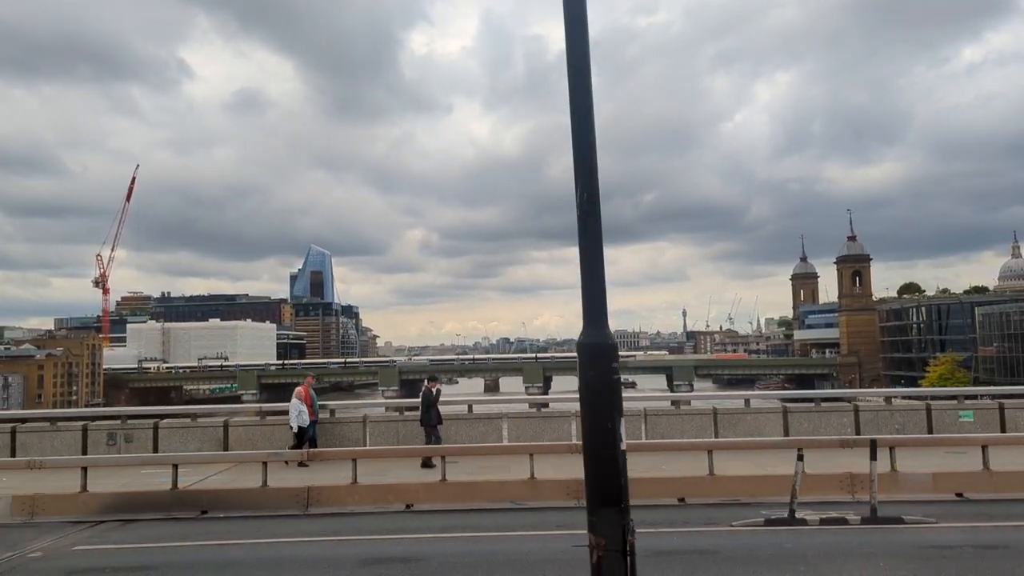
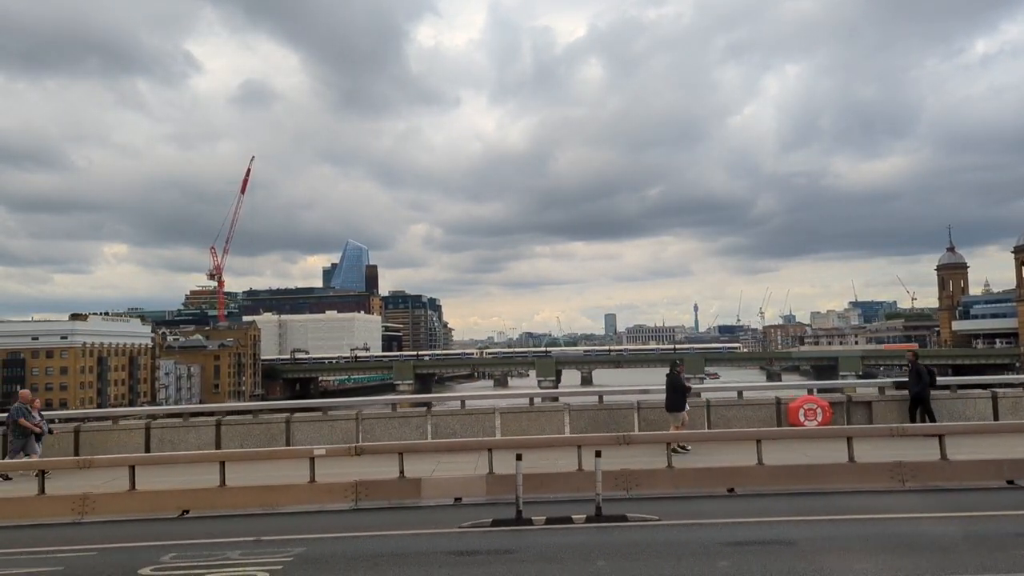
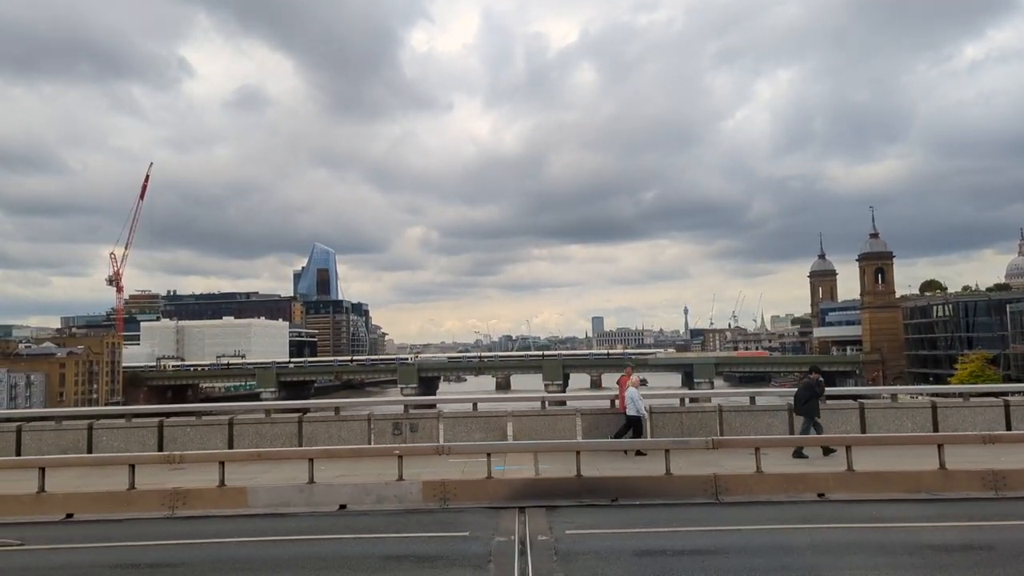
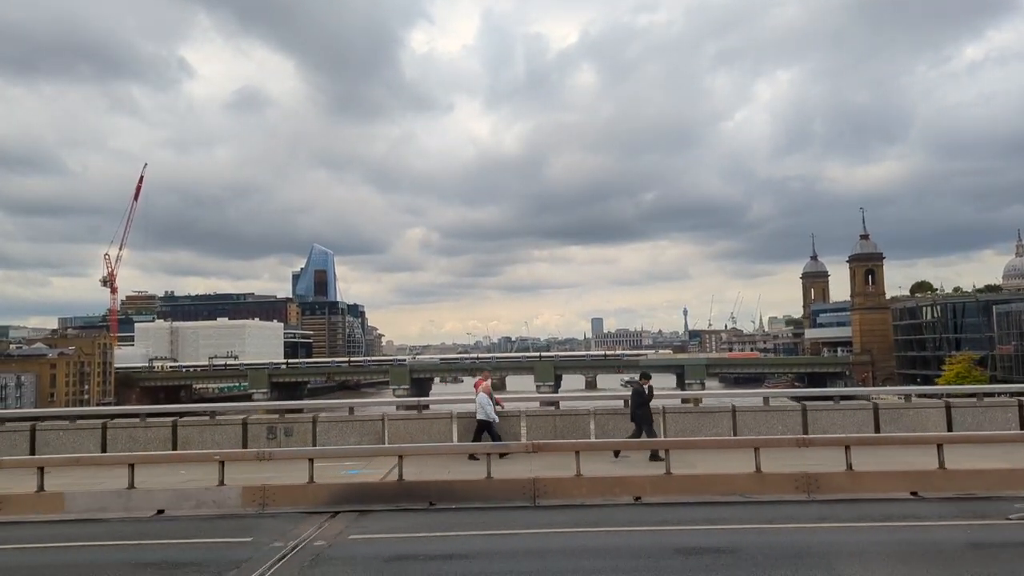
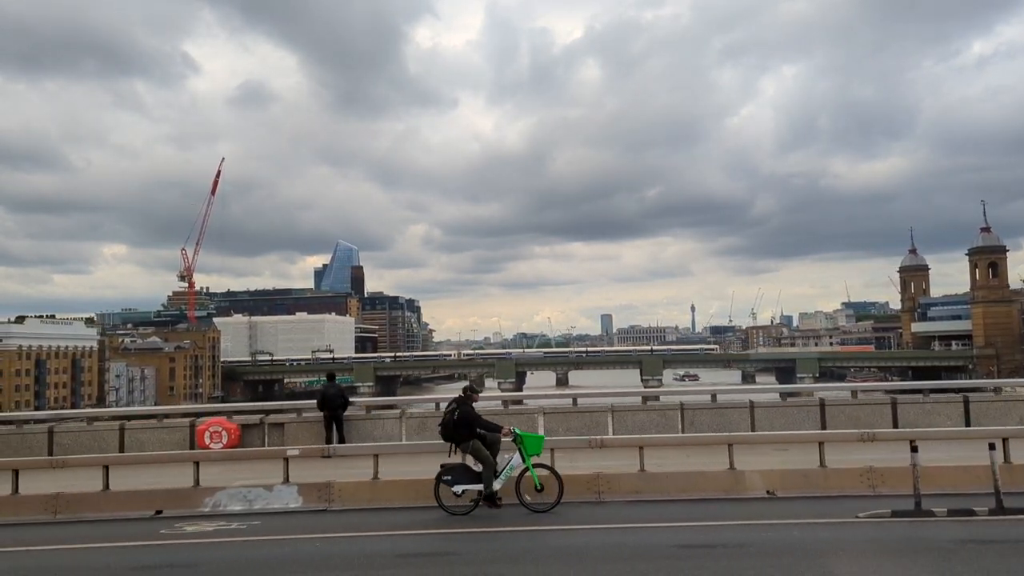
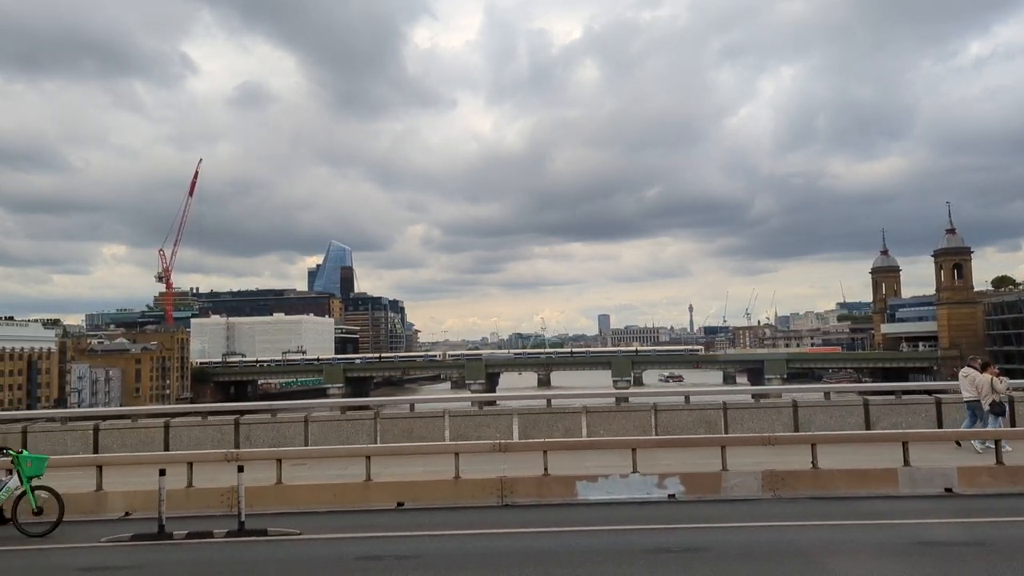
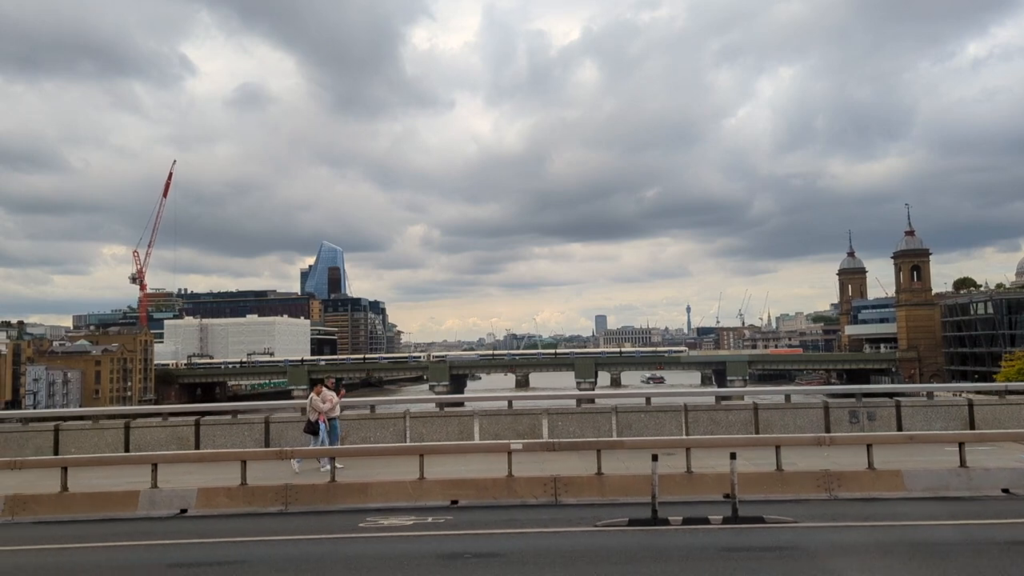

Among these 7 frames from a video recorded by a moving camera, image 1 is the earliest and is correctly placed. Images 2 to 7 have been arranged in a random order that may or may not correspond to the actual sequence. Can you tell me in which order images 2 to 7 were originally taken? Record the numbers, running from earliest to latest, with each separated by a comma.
4, 3, 7, 6, 5, 2
